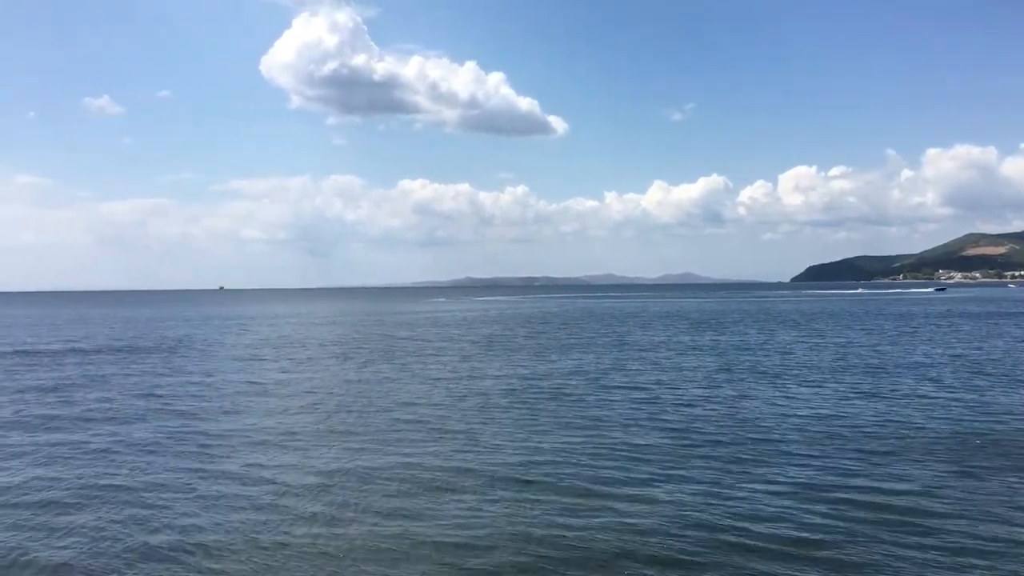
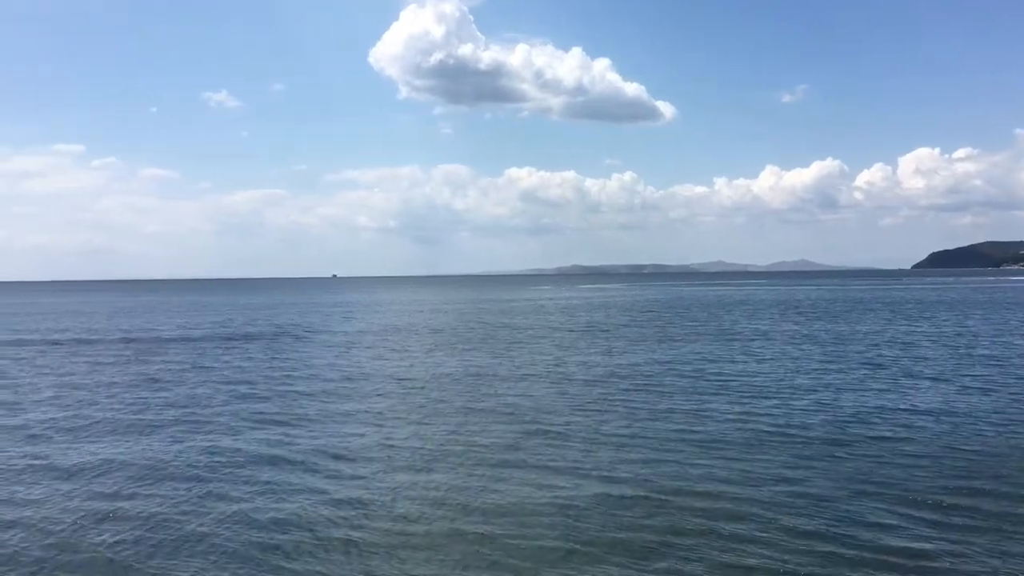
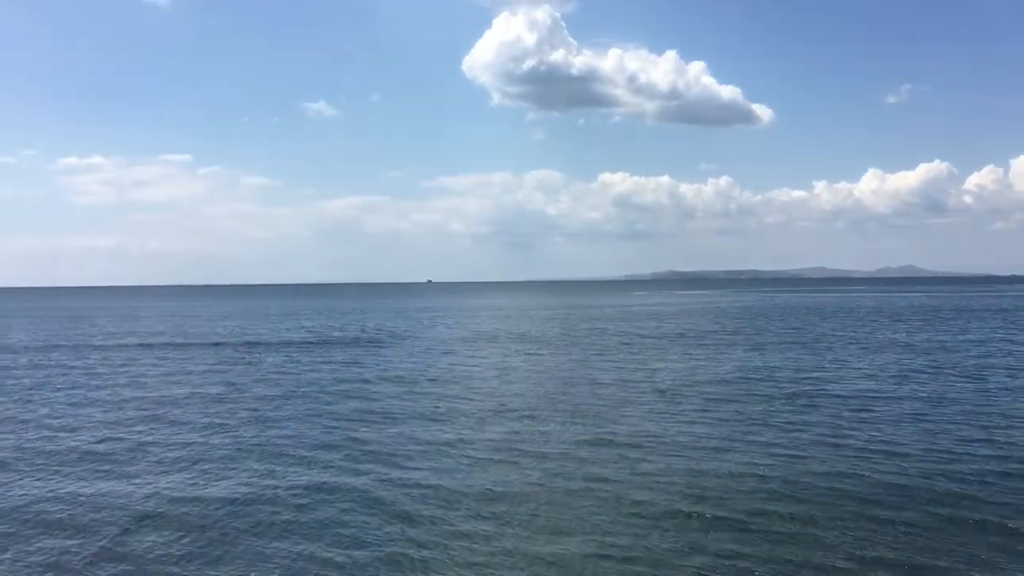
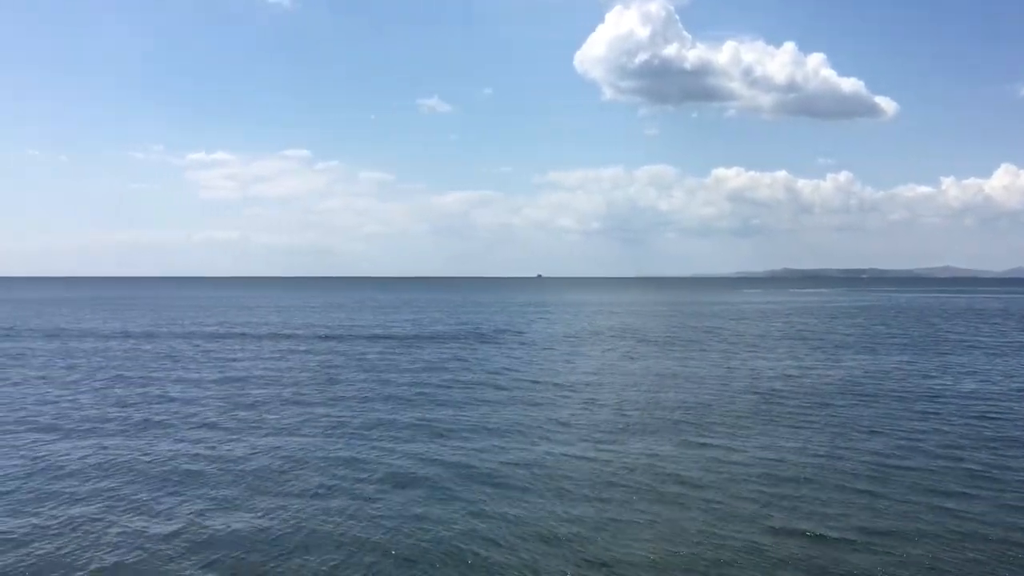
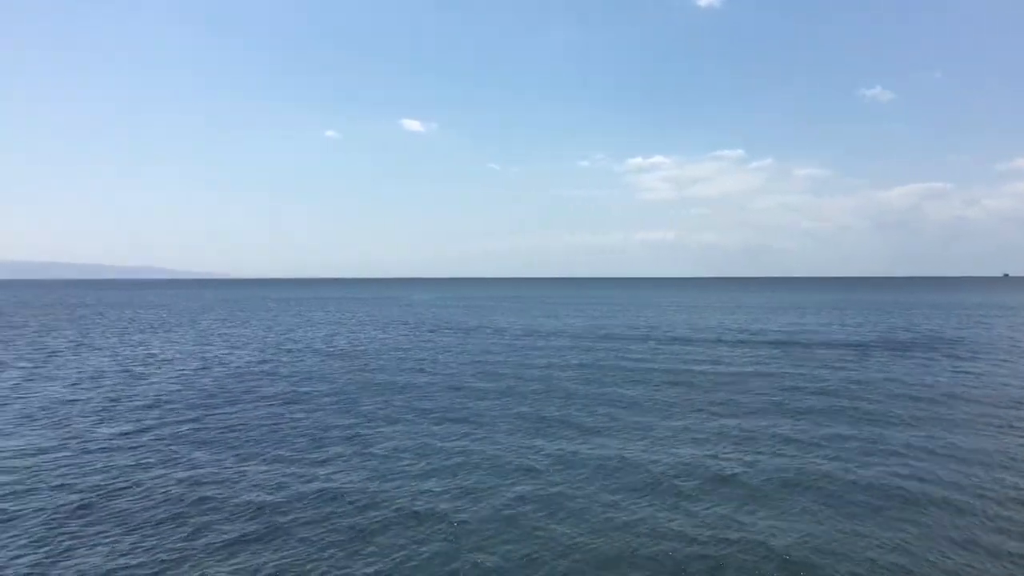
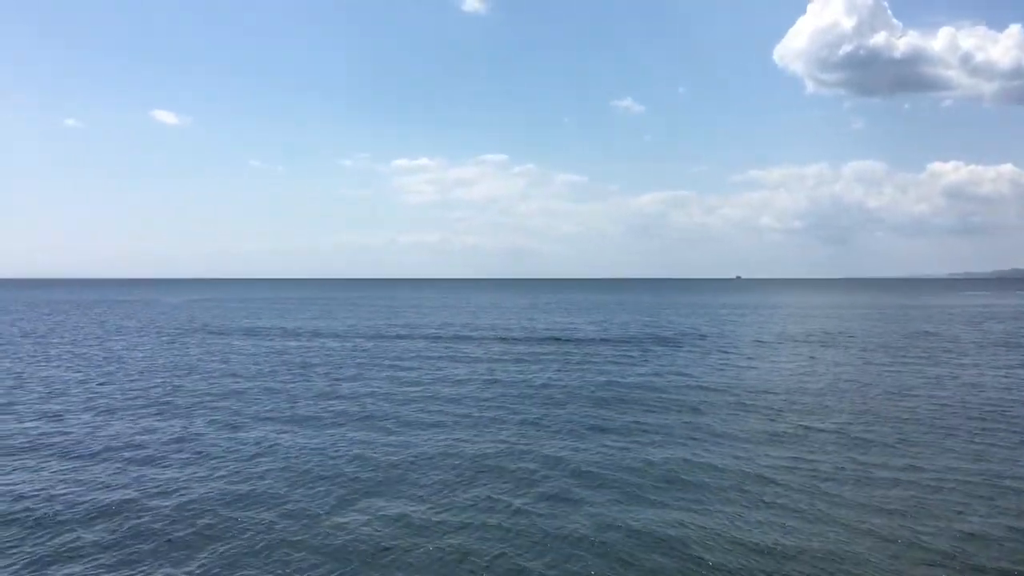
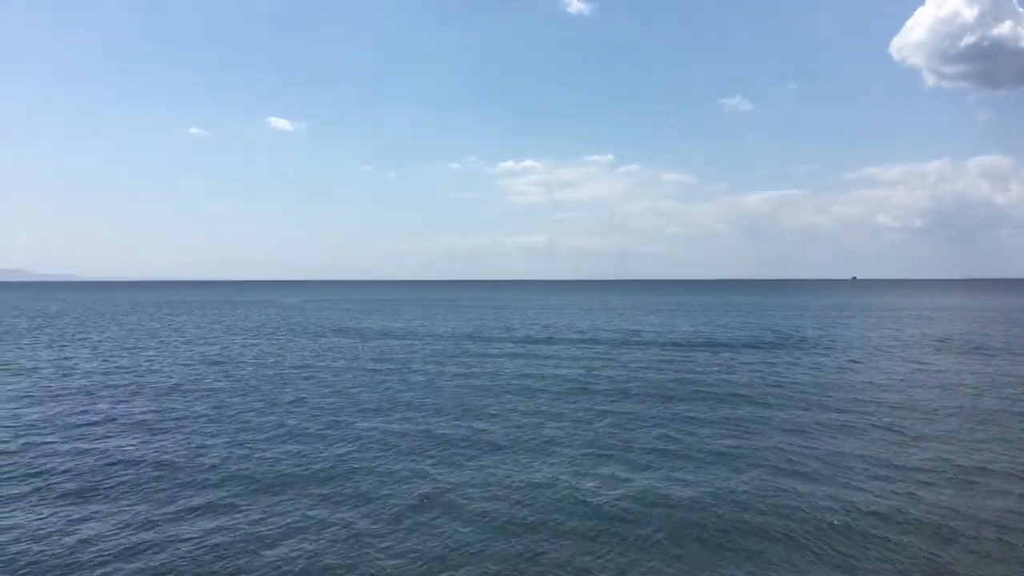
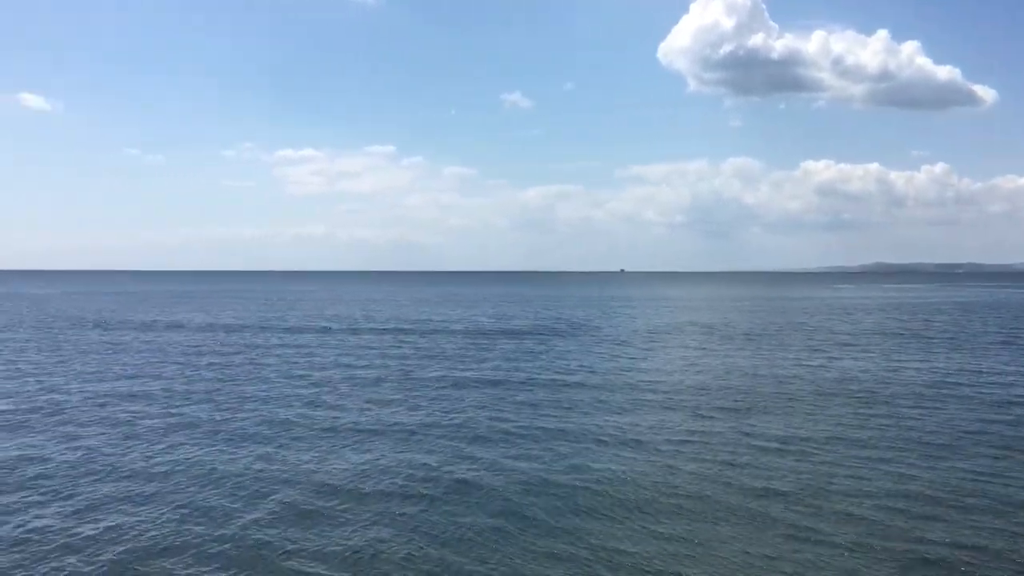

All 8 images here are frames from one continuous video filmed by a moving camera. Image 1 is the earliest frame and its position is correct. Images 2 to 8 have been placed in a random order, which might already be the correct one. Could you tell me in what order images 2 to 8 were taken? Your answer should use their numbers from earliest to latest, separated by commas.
2, 3, 4, 8, 6, 7, 5
